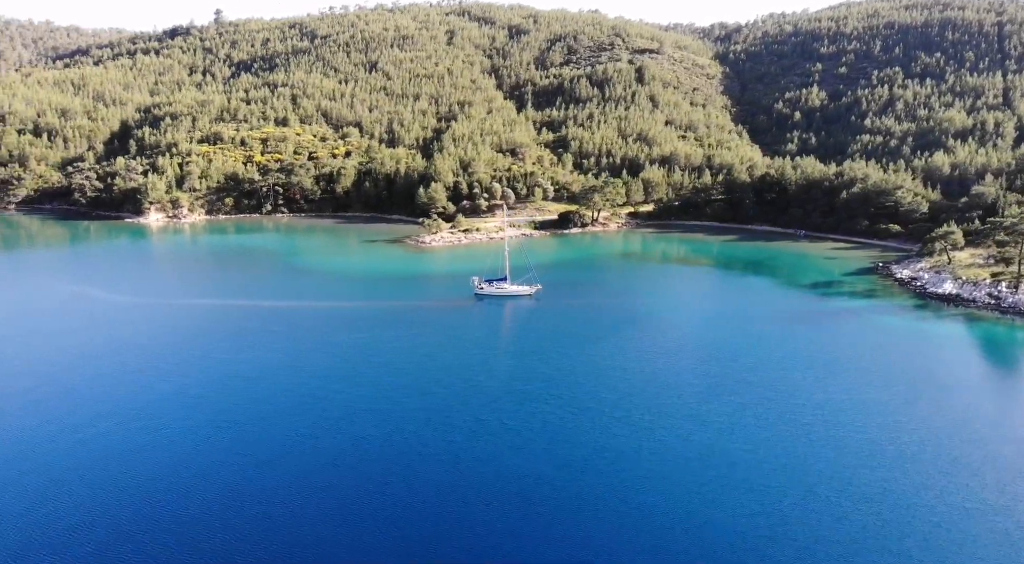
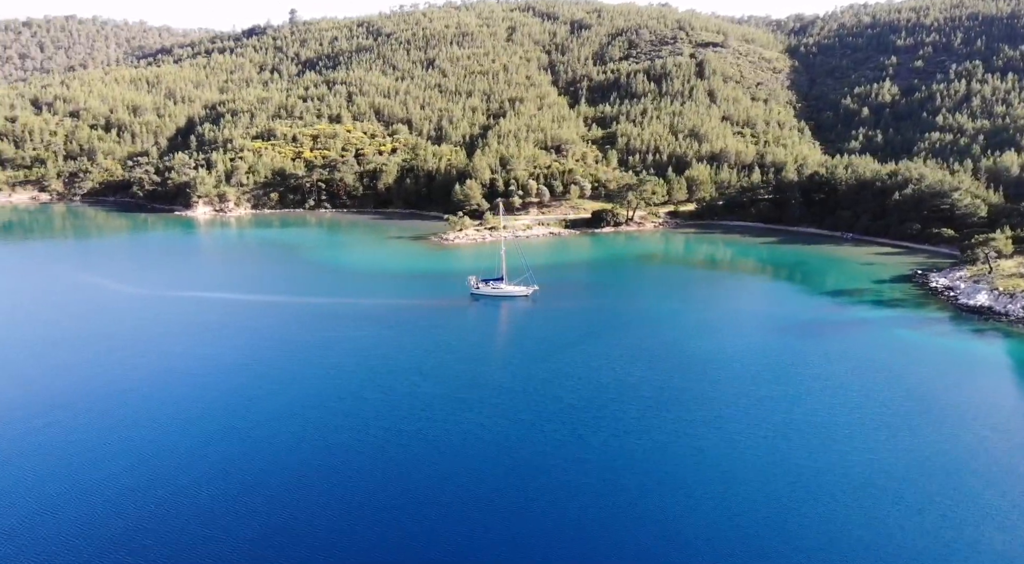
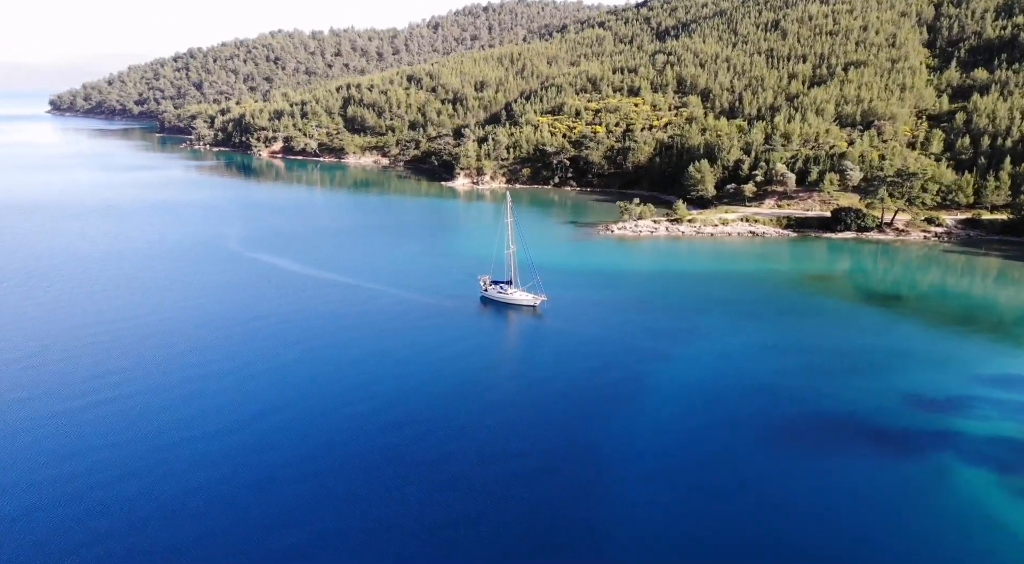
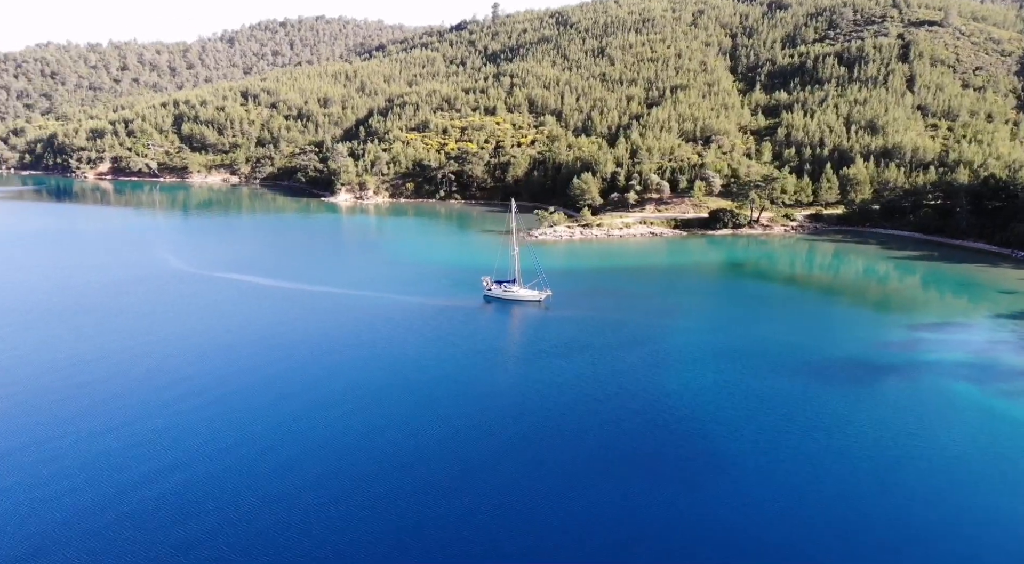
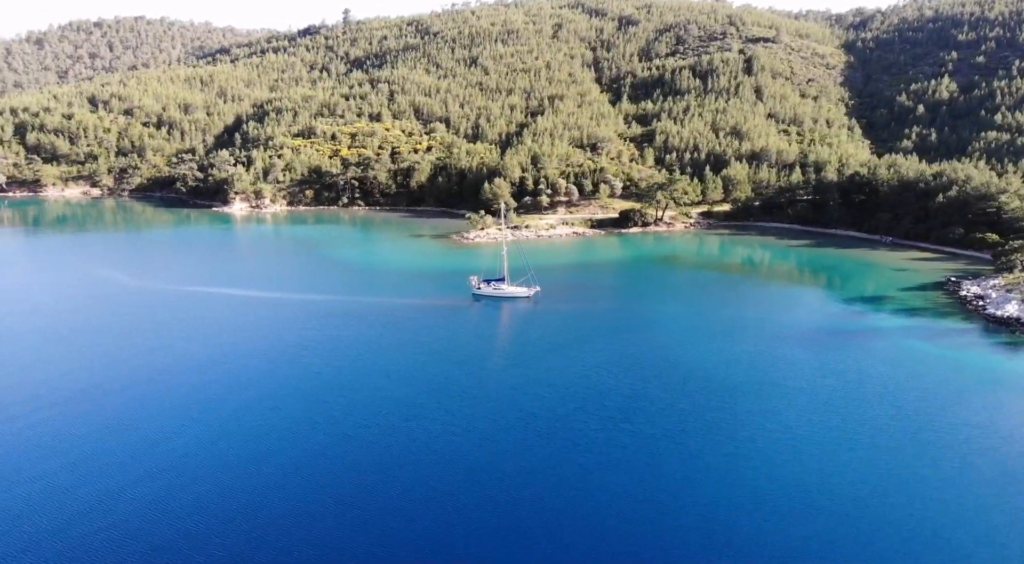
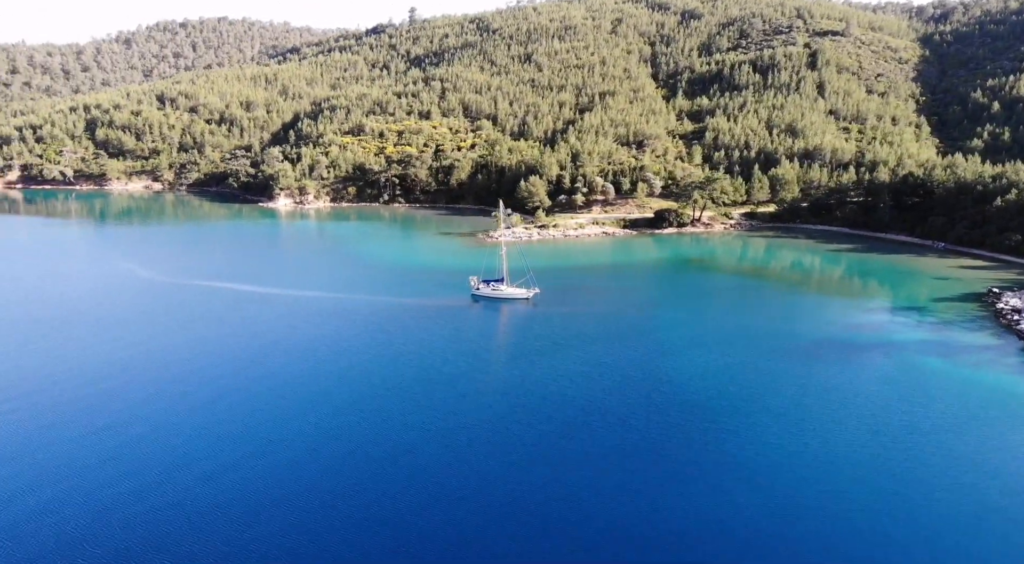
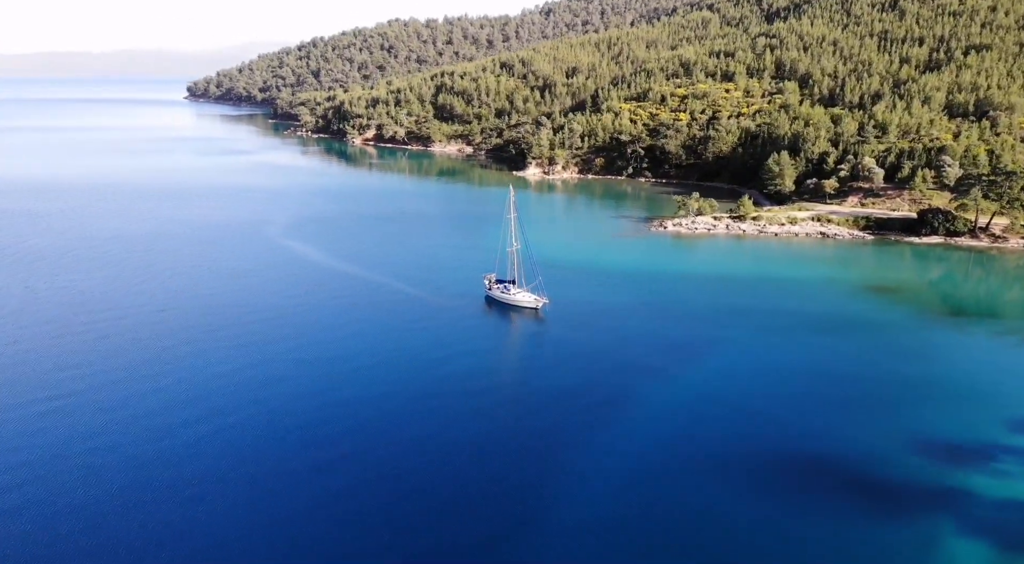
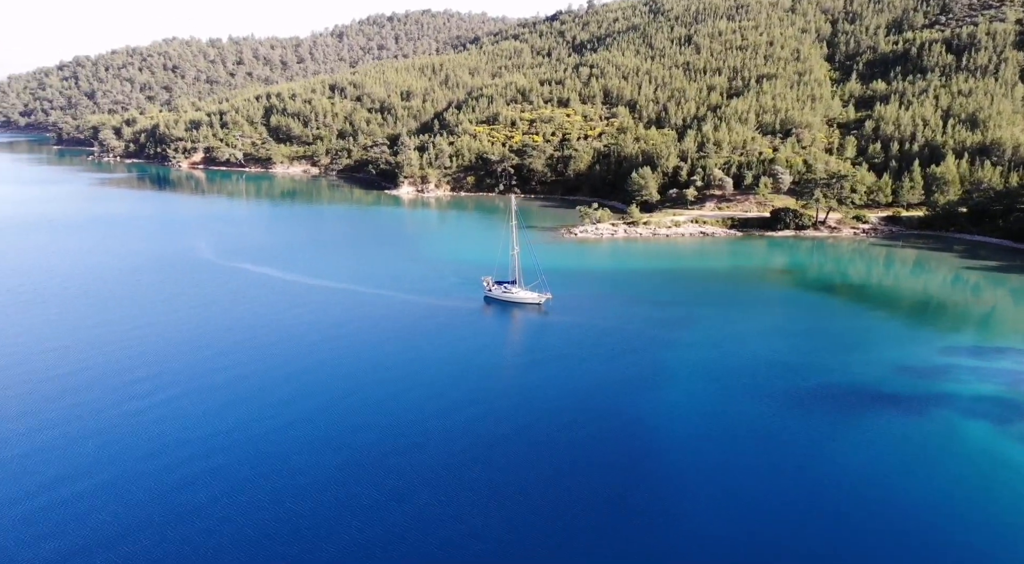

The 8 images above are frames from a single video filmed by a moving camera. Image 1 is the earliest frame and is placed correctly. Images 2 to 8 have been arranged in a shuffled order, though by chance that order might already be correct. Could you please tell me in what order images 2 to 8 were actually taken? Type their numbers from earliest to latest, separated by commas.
2, 5, 6, 4, 8, 3, 7
